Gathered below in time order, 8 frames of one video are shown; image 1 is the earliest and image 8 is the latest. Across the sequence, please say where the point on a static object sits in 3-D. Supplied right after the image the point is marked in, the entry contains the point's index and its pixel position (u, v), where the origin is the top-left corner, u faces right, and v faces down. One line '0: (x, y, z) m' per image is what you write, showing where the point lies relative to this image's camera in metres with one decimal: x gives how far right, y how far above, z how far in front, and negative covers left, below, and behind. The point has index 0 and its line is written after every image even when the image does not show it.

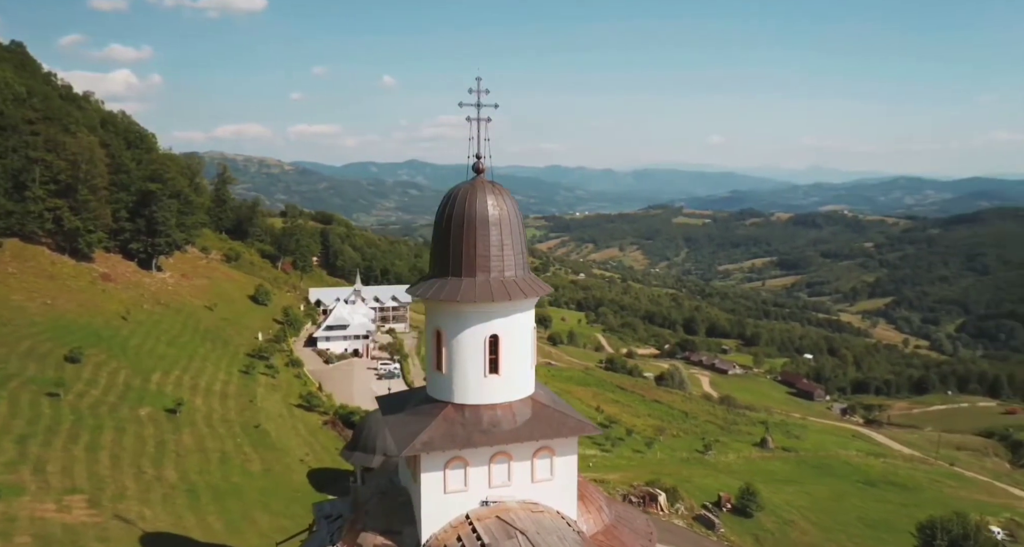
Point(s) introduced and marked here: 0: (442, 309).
0: (-1.4, -0.7, +16.1) m
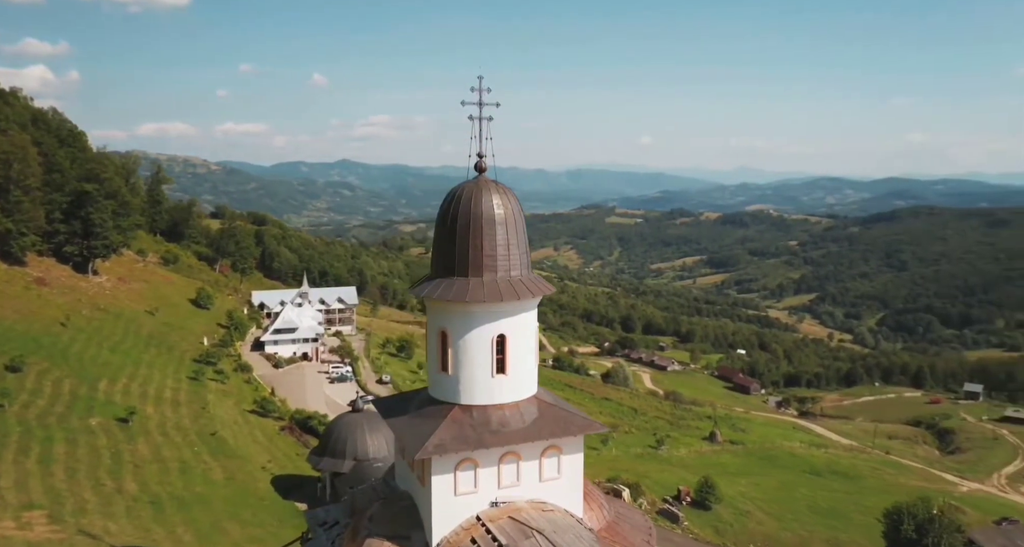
0: (-1.3, -0.7, +15.9) m
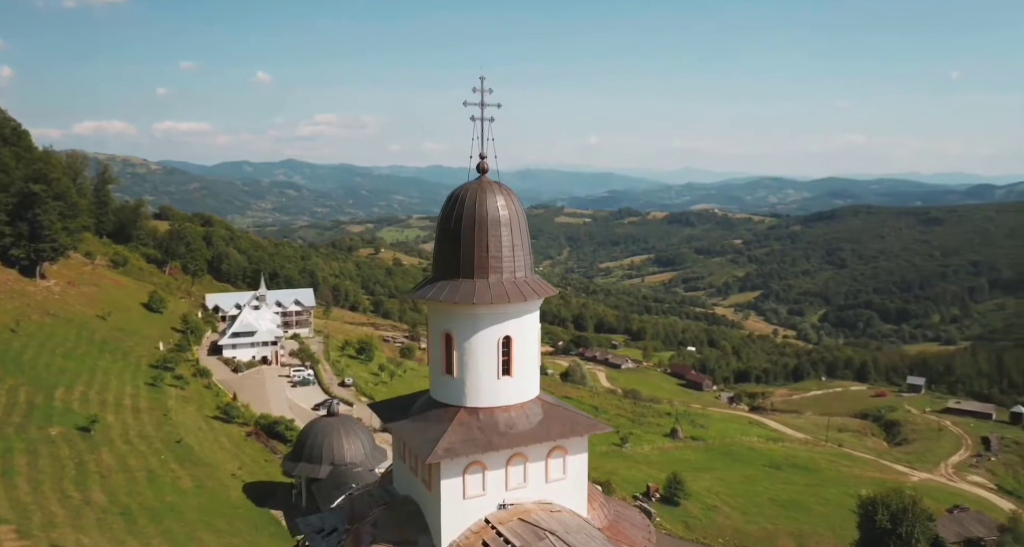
0: (-1.2, -0.8, +15.8) m
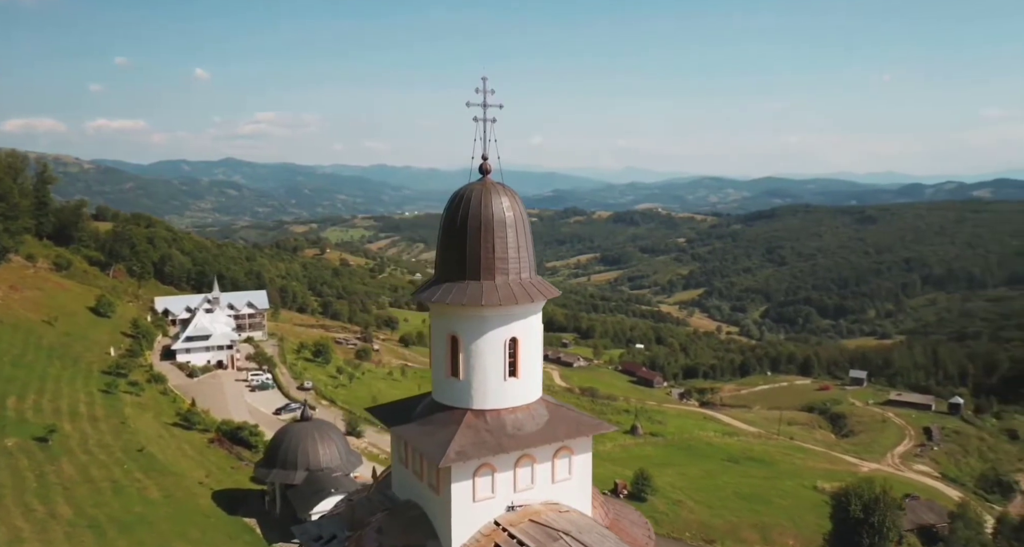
0: (-1.1, -0.8, +15.7) m
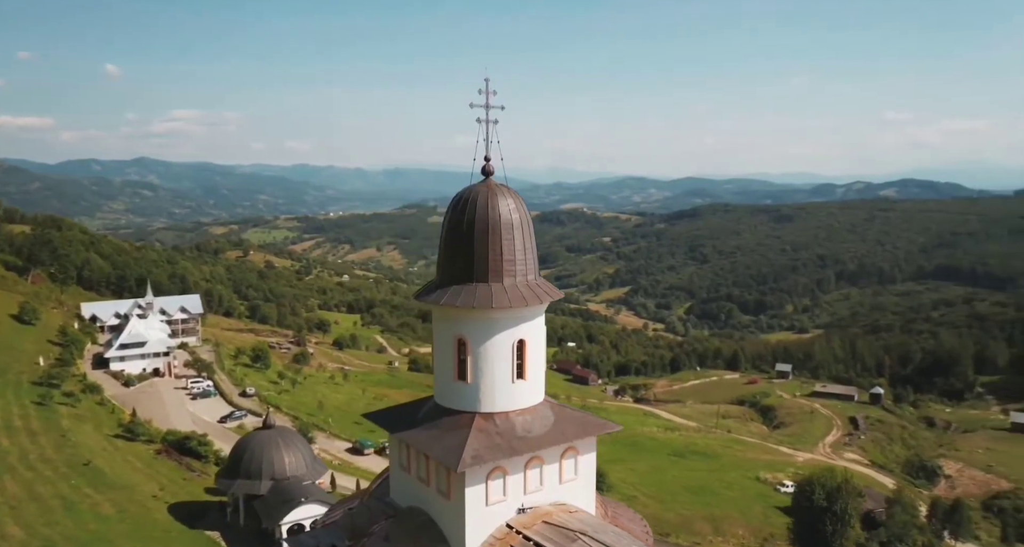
0: (-0.9, -0.8, +15.6) m
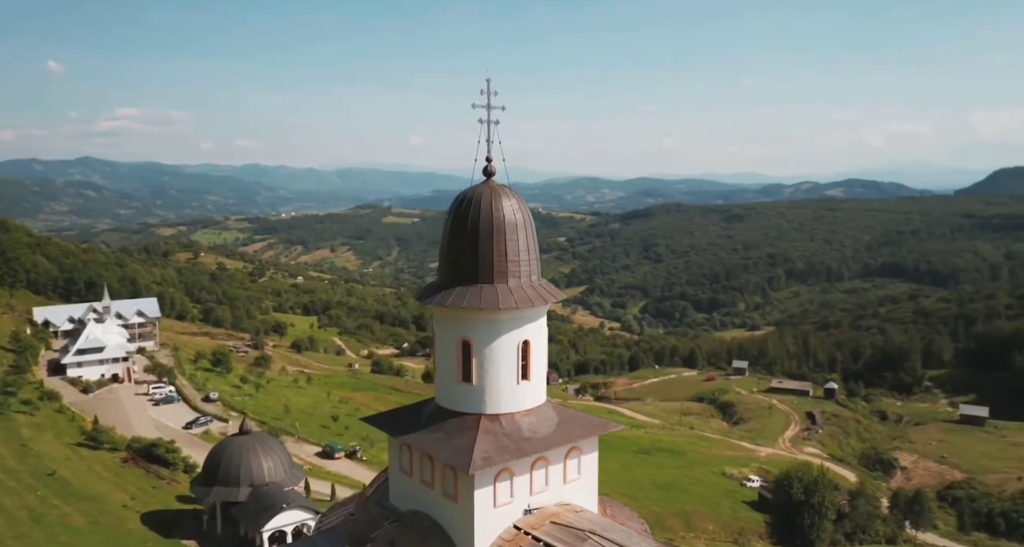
0: (-0.8, -0.9, +15.5) m
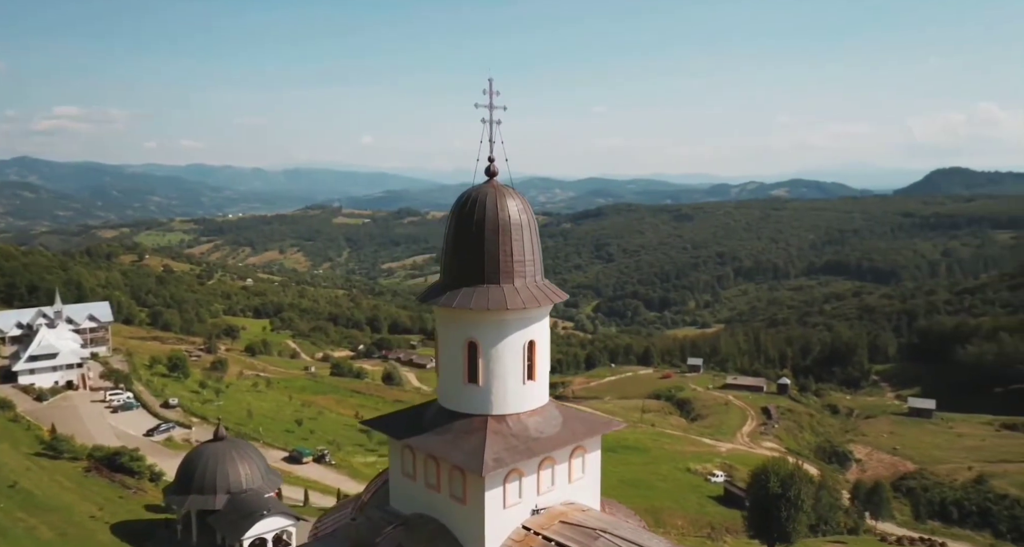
0: (-0.7, -0.9, +15.5) m
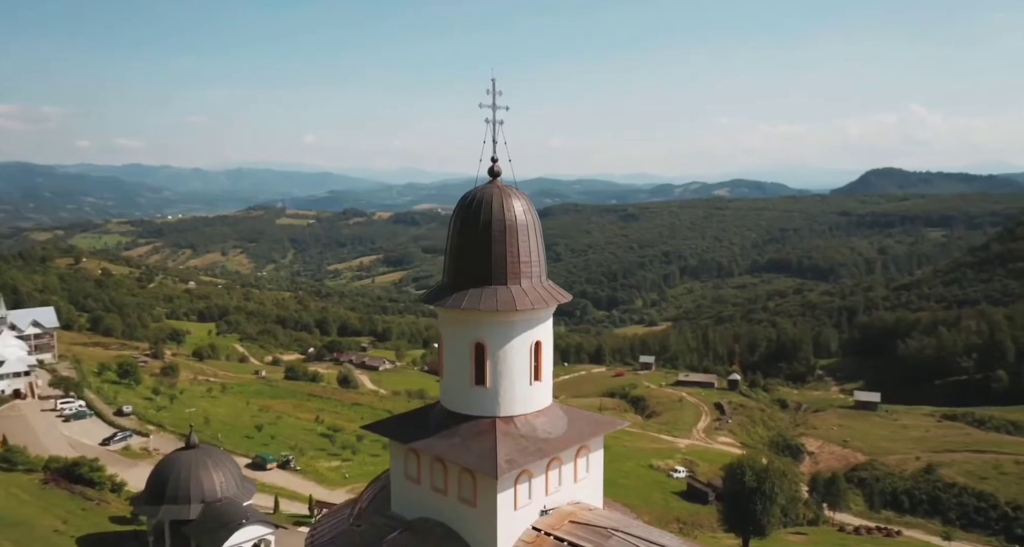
0: (-0.5, -0.9, +15.5) m
